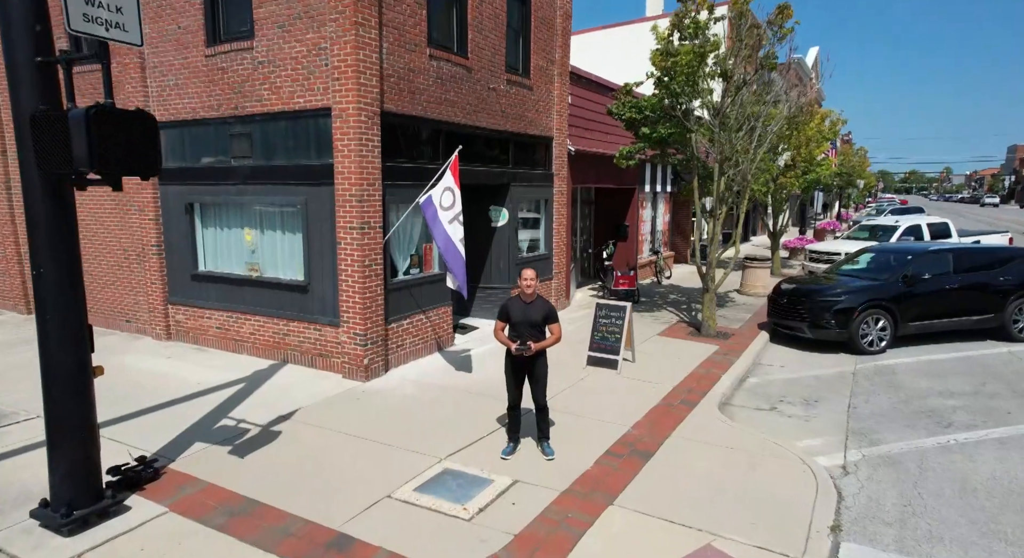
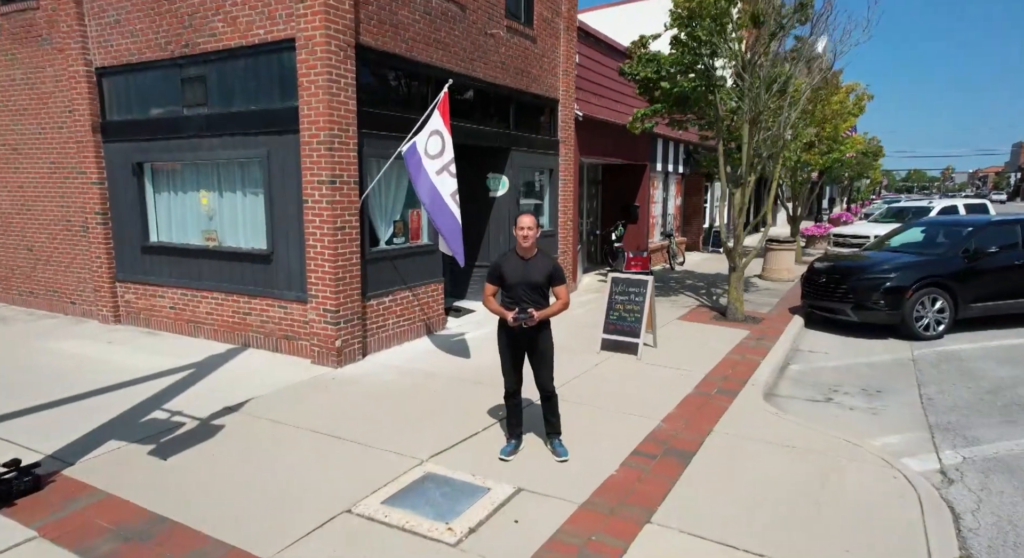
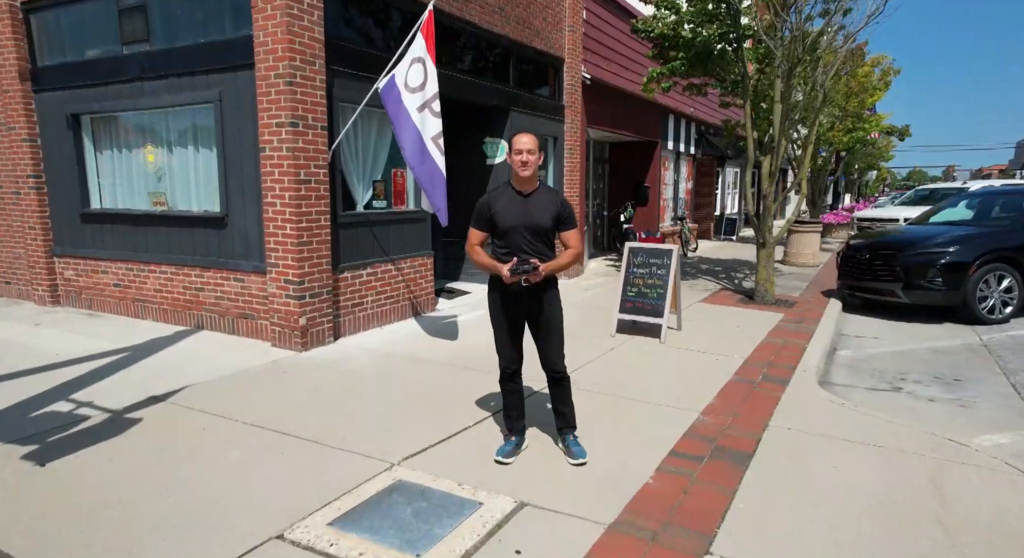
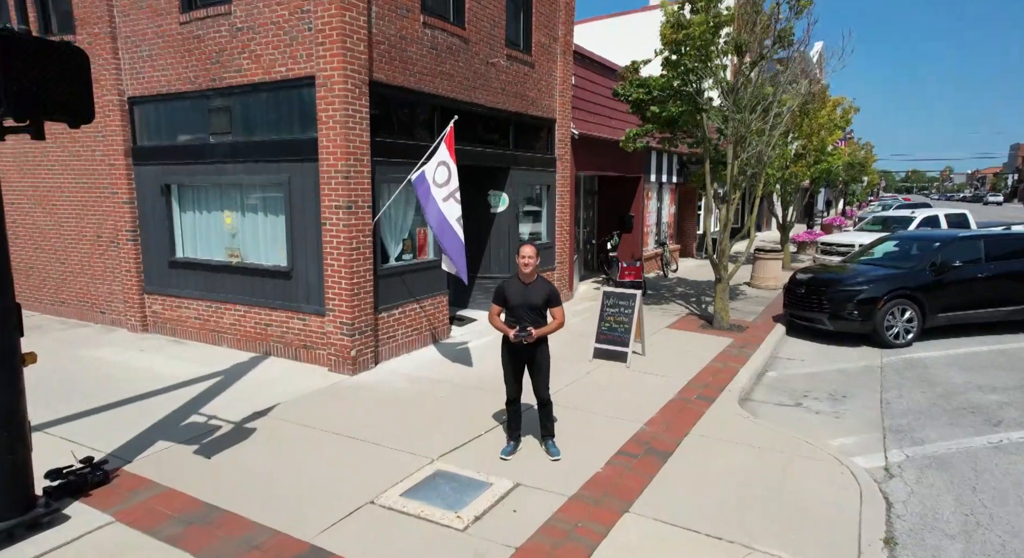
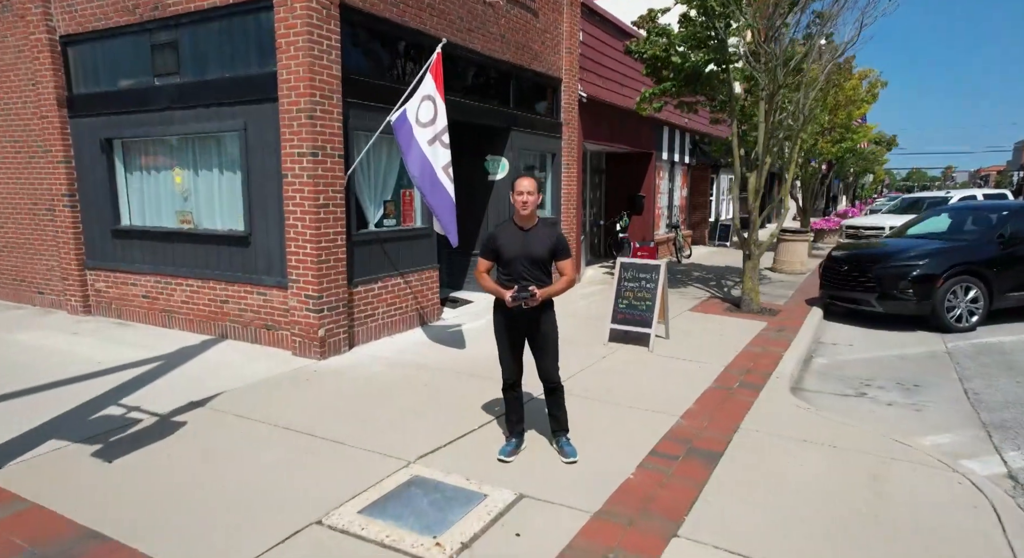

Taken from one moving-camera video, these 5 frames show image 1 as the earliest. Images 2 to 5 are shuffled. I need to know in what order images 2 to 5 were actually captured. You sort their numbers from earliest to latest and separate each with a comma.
4, 2, 5, 3
